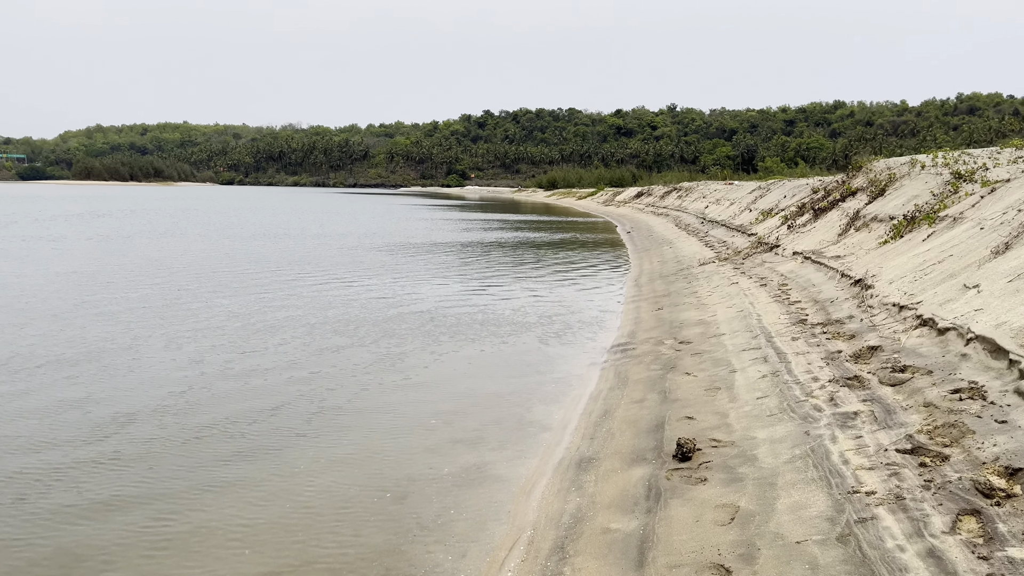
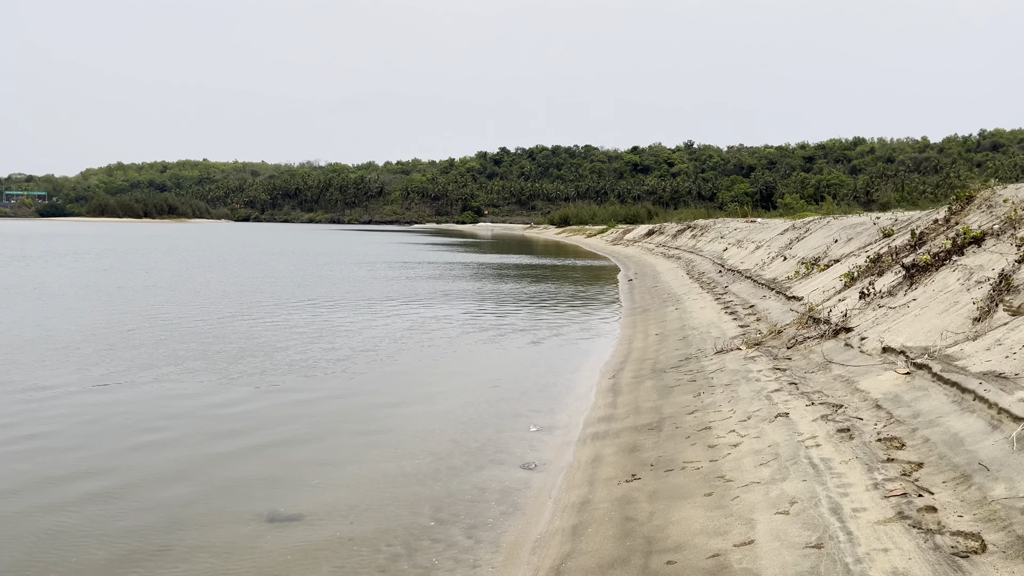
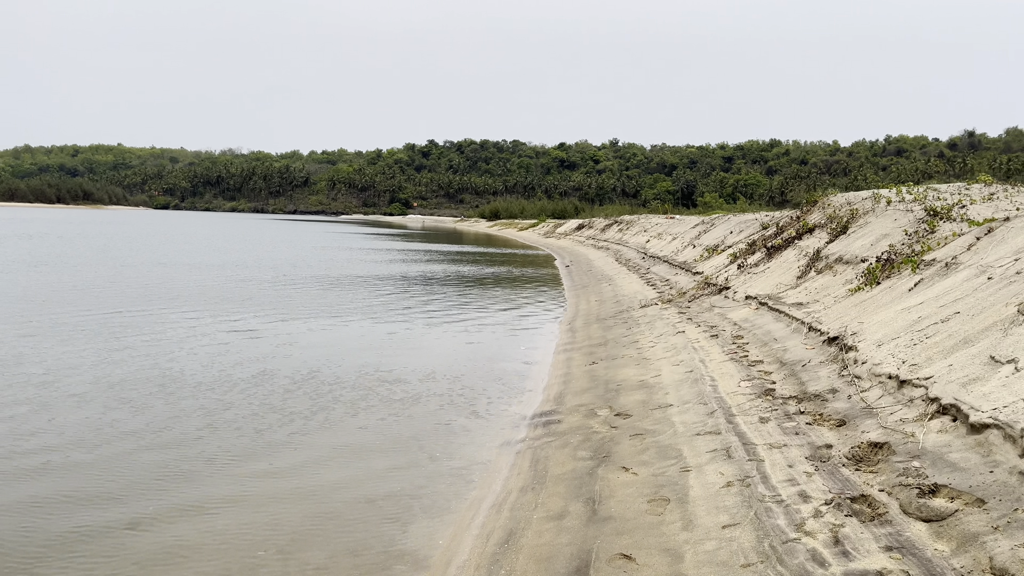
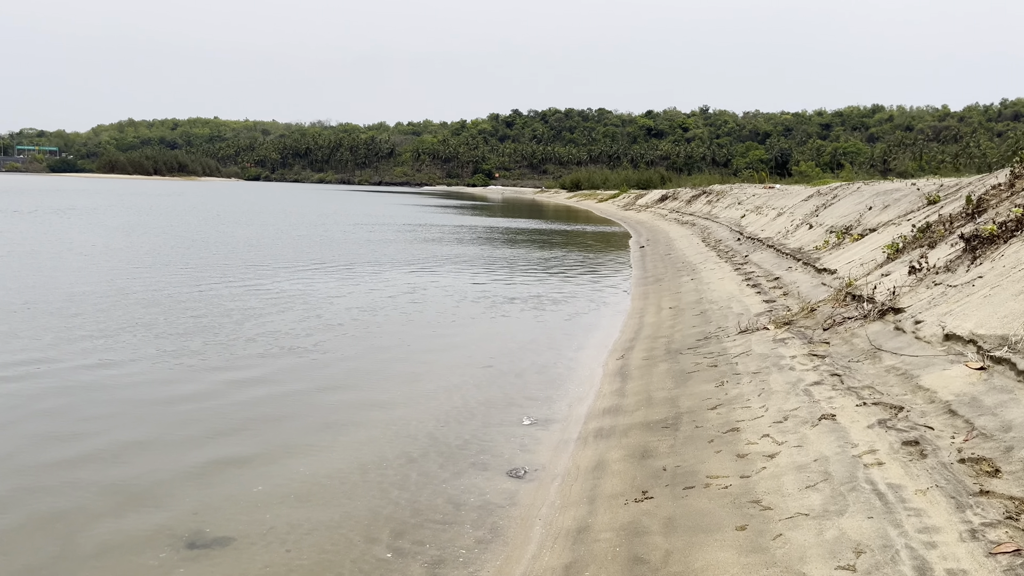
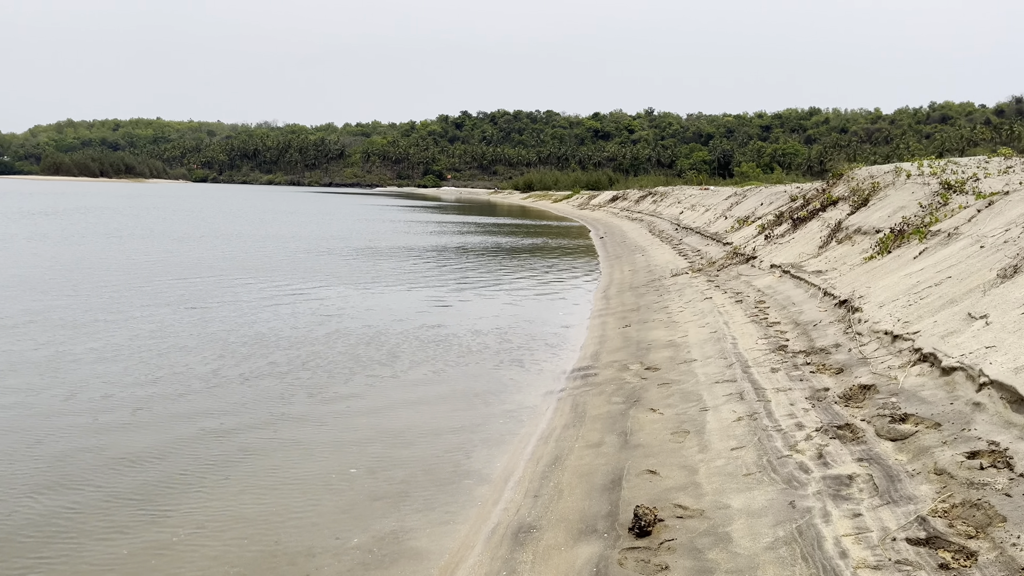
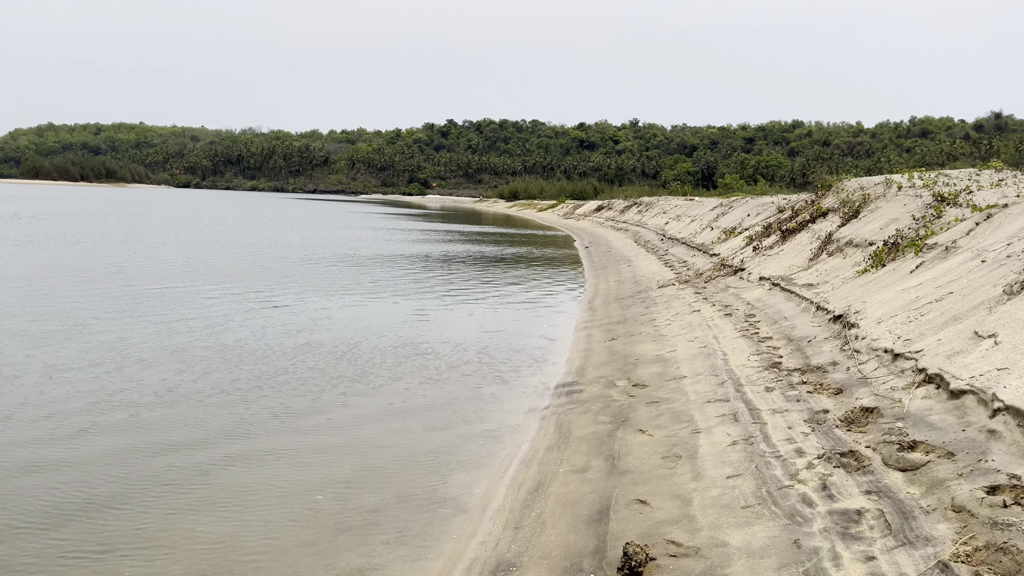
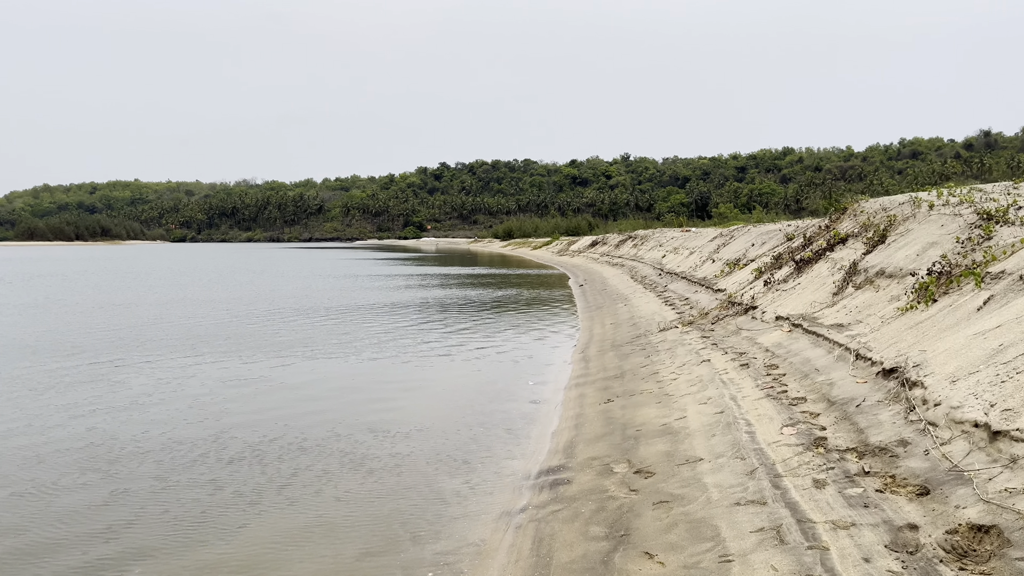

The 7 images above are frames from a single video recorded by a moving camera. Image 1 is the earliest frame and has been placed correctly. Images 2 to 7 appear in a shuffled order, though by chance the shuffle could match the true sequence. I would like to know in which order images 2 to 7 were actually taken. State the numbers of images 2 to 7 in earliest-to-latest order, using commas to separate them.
5, 6, 3, 7, 2, 4
